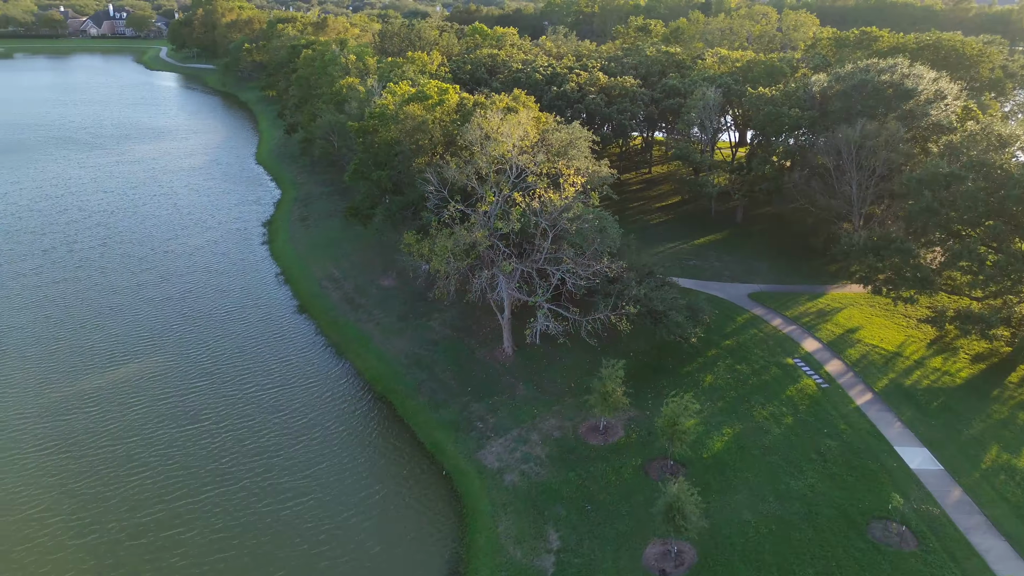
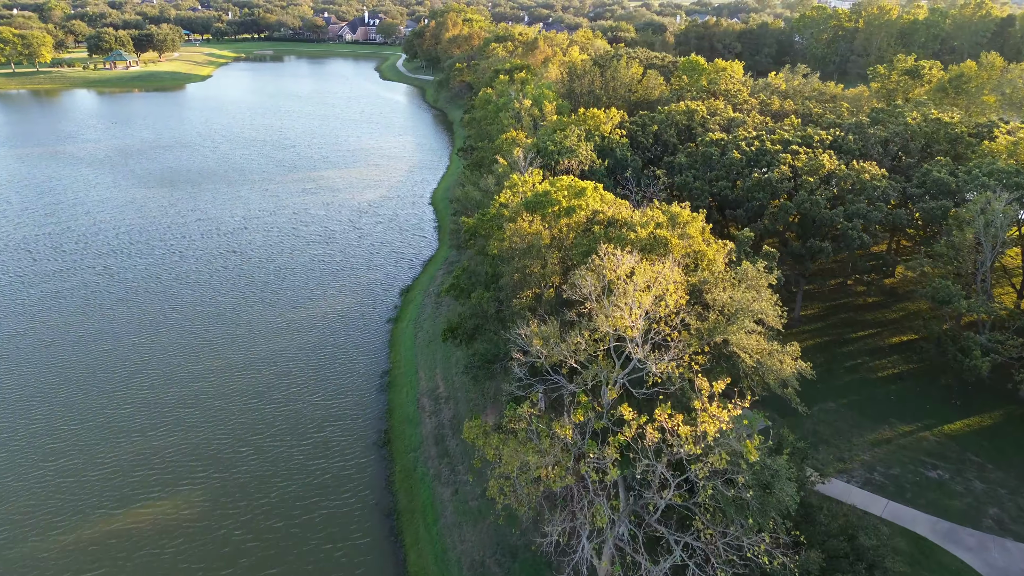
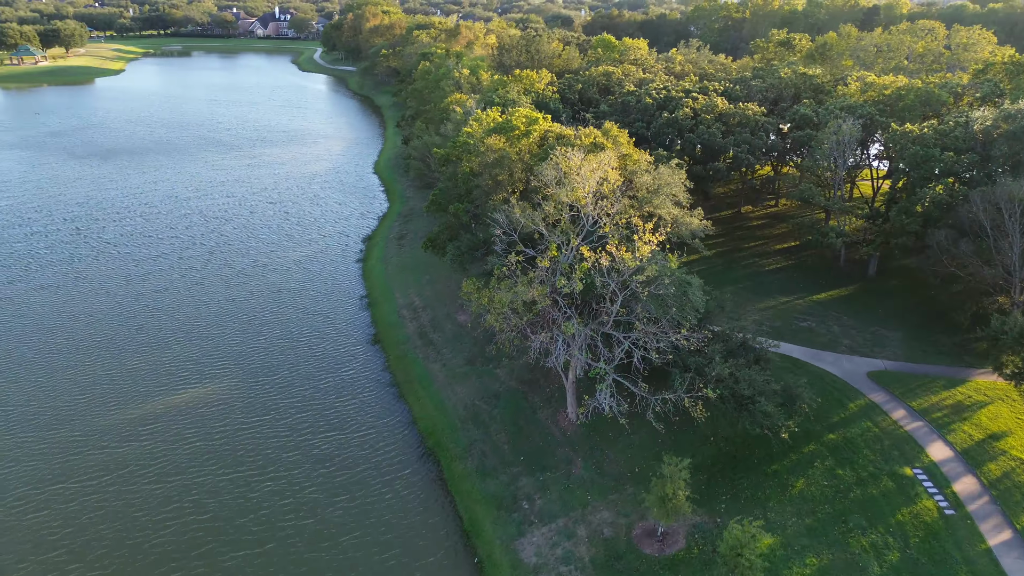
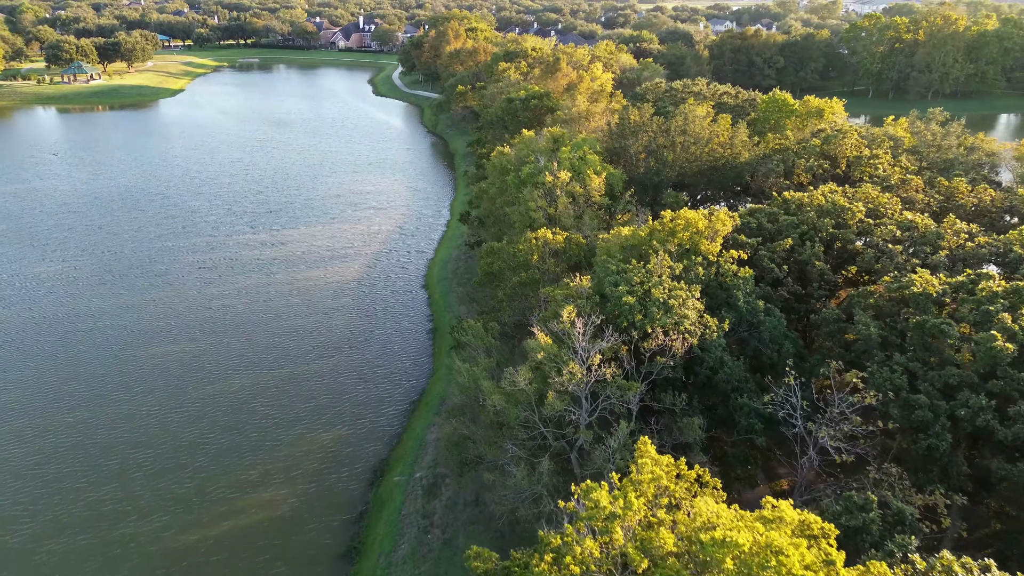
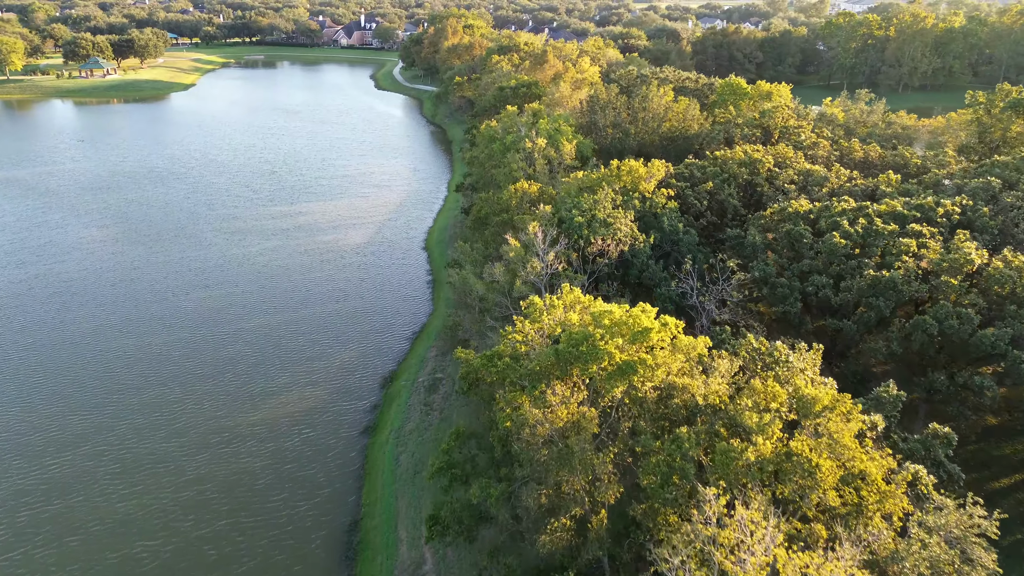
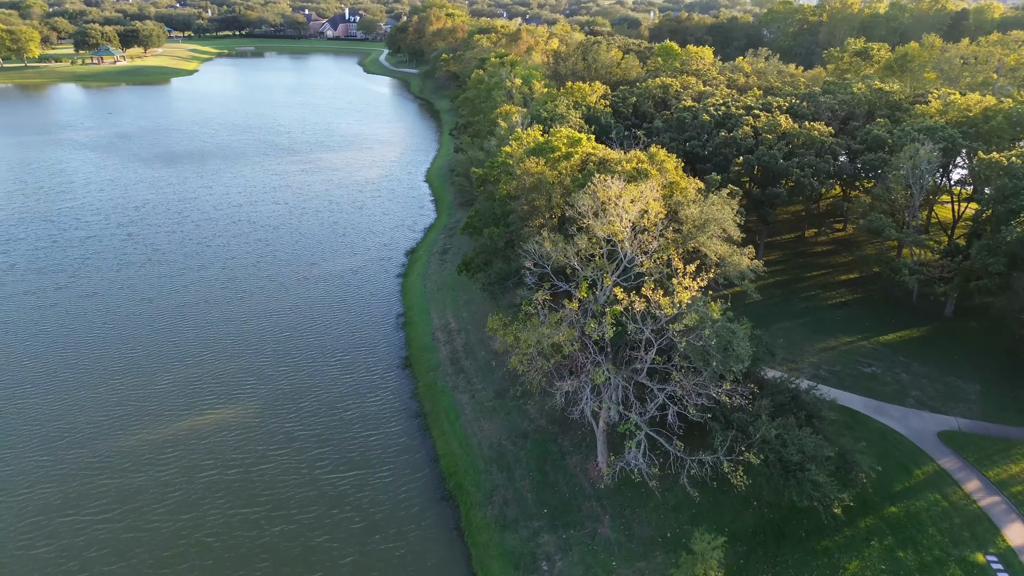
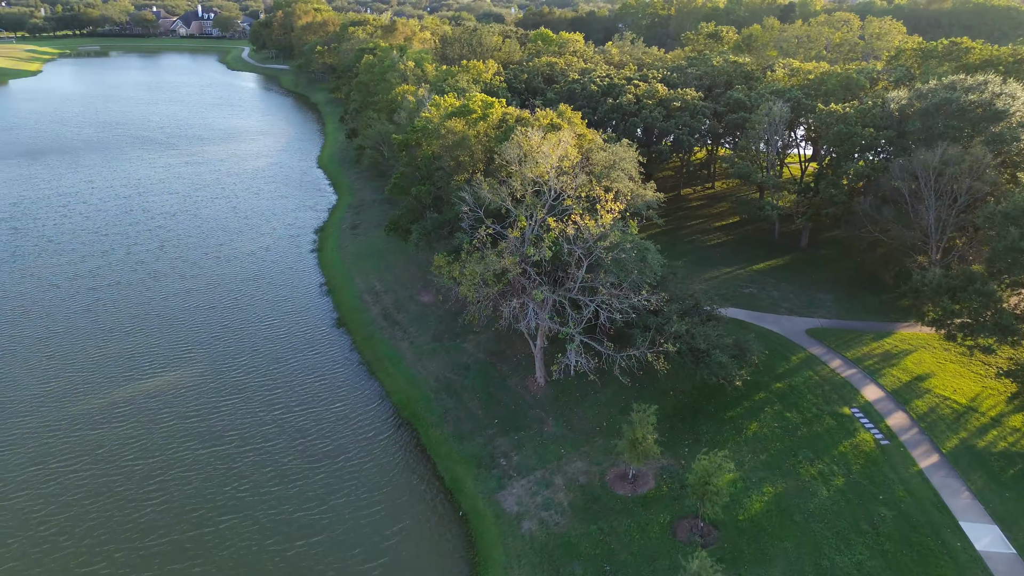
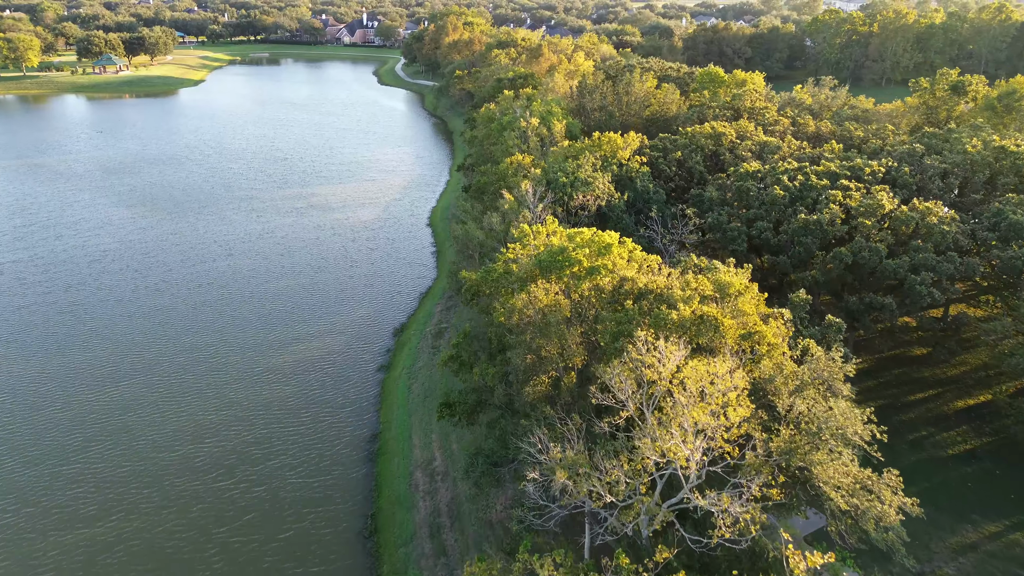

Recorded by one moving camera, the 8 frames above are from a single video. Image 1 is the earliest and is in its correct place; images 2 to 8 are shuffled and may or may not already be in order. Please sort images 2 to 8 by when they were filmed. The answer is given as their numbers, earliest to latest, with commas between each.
7, 3, 6, 2, 8, 5, 4
